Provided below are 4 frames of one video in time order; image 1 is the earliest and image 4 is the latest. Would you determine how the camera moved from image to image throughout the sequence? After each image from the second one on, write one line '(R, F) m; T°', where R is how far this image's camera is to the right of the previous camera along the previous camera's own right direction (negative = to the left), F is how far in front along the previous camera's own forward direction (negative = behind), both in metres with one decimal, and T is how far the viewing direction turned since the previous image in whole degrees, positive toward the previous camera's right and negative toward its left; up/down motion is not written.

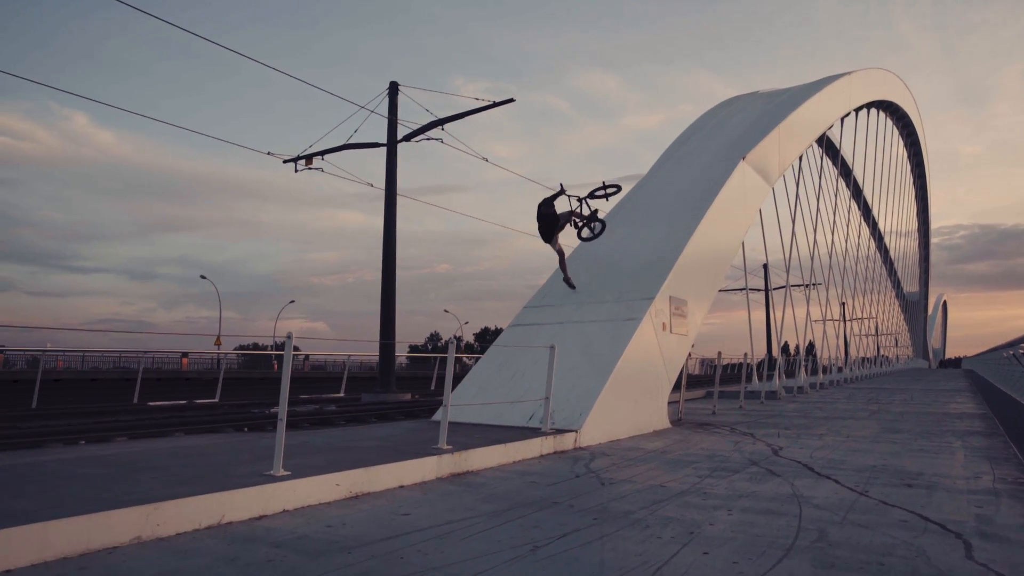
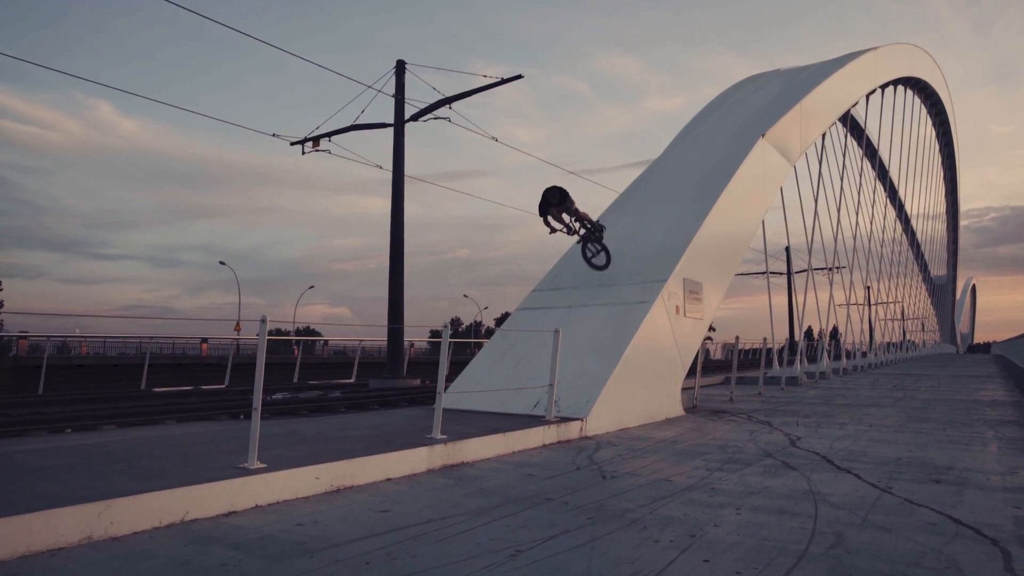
(+0.2, +0.5) m; -2°
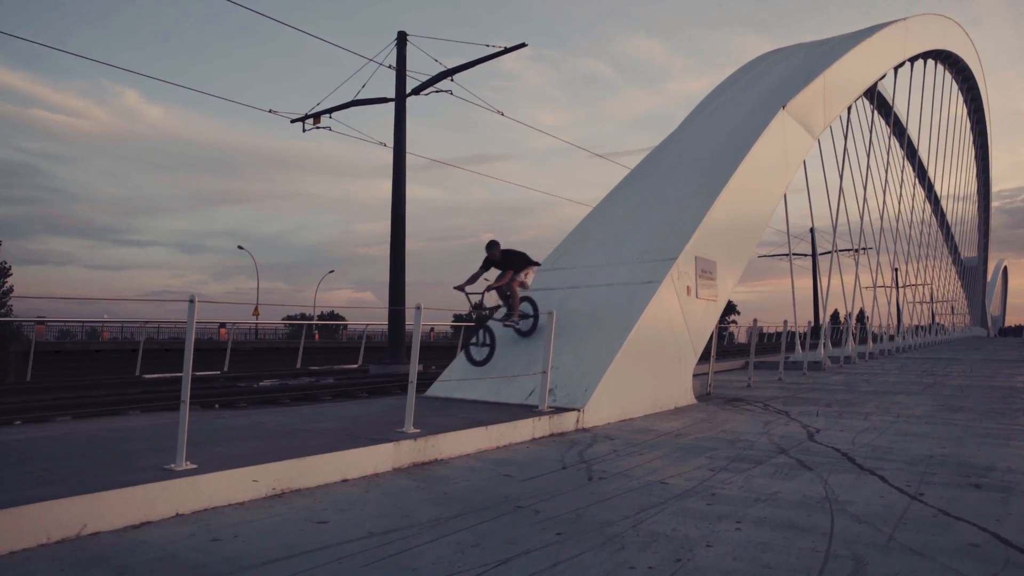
(+0.4, +0.8) m; -2°
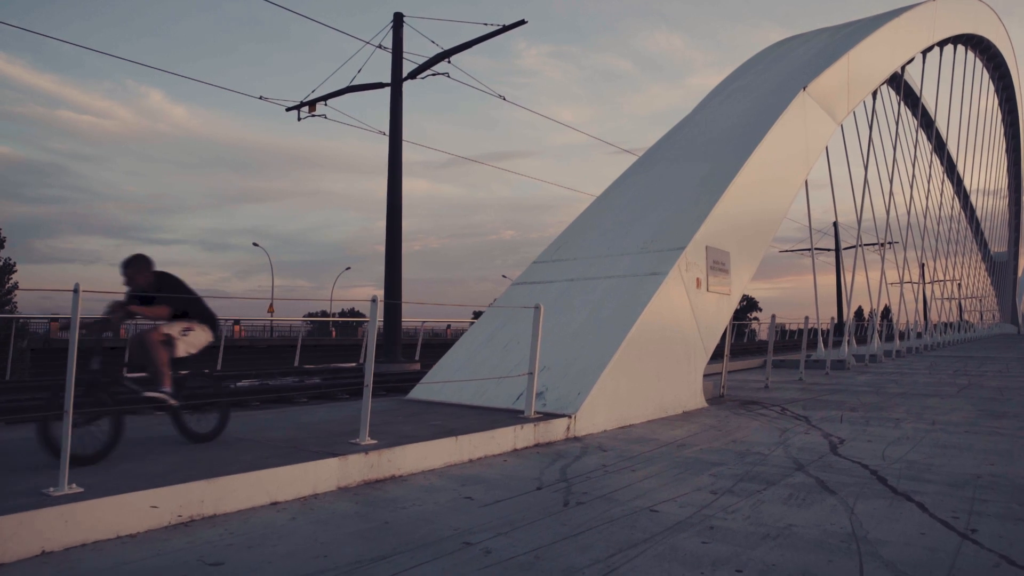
(+0.4, +0.9) m; -2°
